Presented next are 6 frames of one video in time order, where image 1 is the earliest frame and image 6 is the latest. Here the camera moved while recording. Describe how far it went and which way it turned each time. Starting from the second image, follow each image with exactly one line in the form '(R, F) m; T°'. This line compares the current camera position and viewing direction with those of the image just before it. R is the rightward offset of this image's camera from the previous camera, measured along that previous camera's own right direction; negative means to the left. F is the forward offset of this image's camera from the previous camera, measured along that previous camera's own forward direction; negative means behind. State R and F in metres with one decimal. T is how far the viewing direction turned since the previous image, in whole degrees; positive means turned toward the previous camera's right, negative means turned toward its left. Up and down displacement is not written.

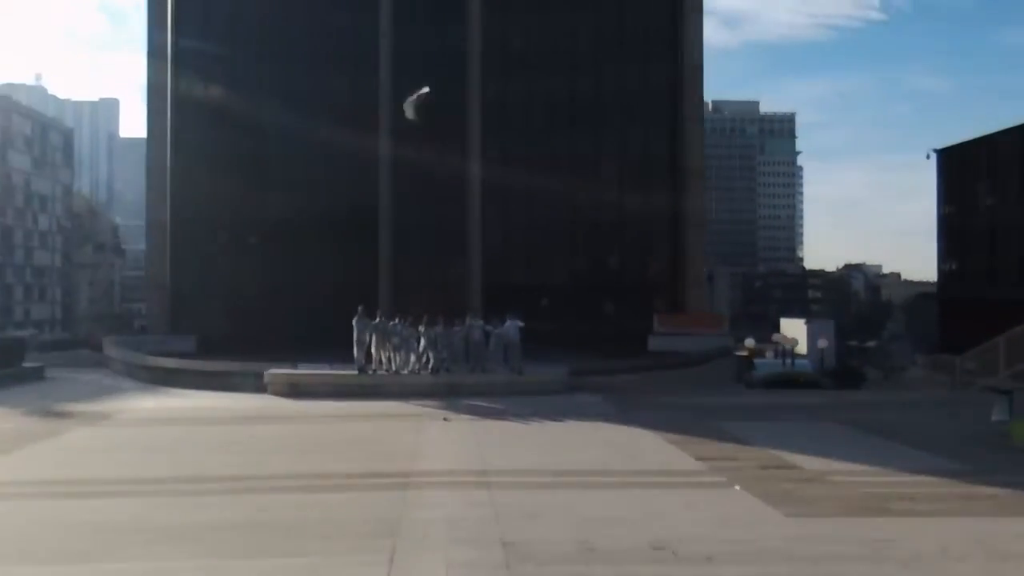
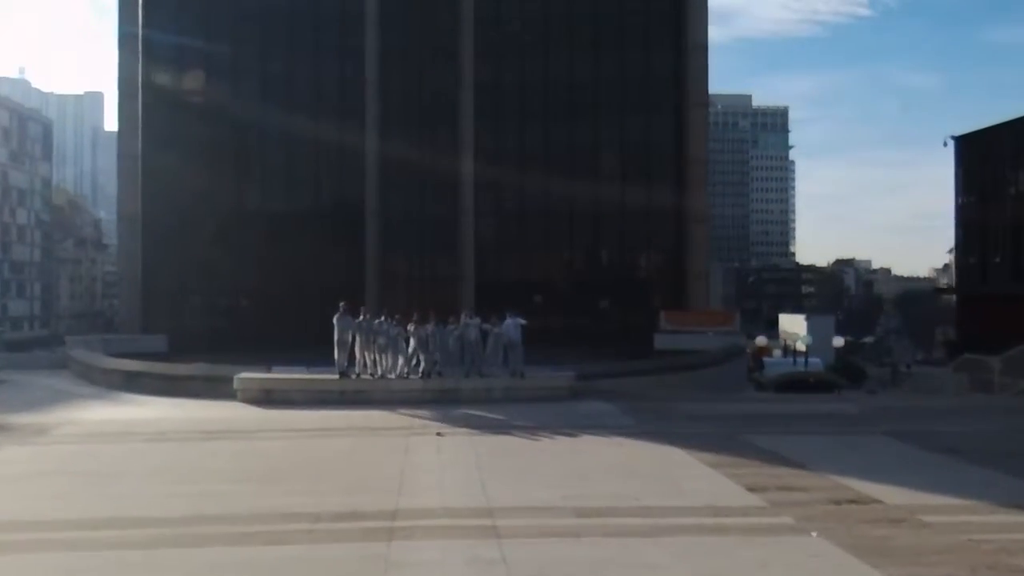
(-0.2, +2.6) m; +1°
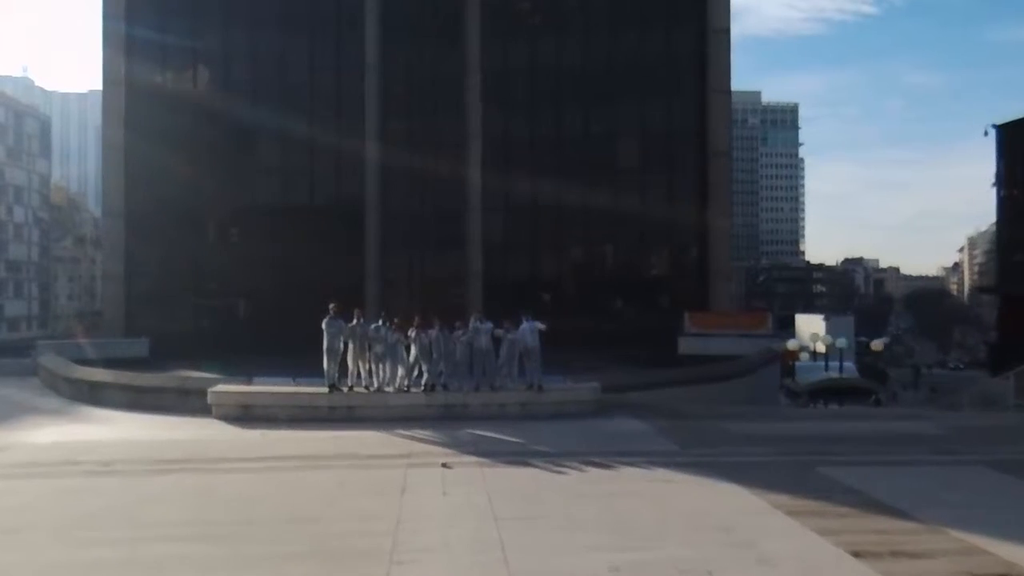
(-0.2, +2.8) m; 0°
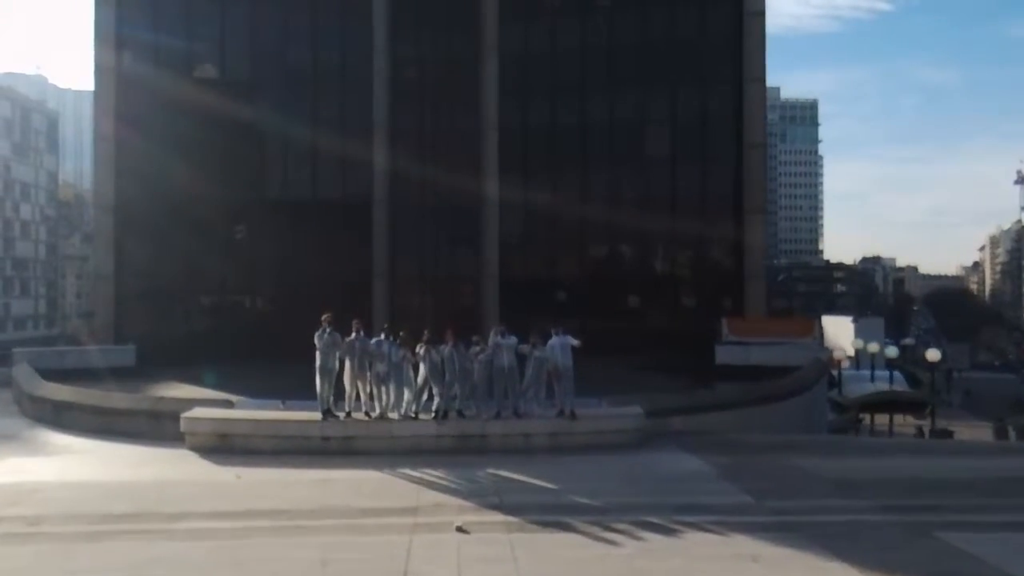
(-0.2, +2.9) m; -1°
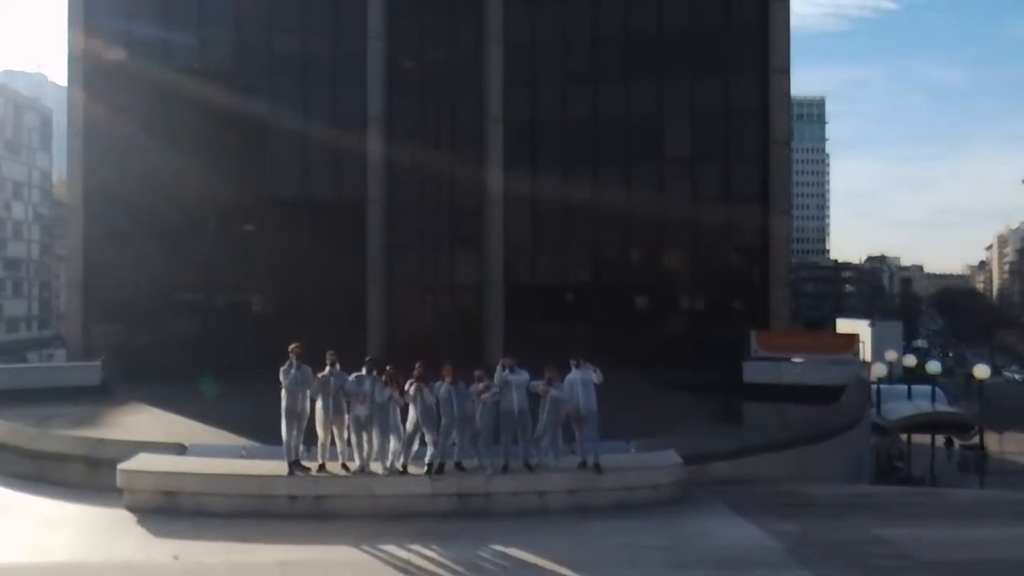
(-0.1, +2.8) m; 0°
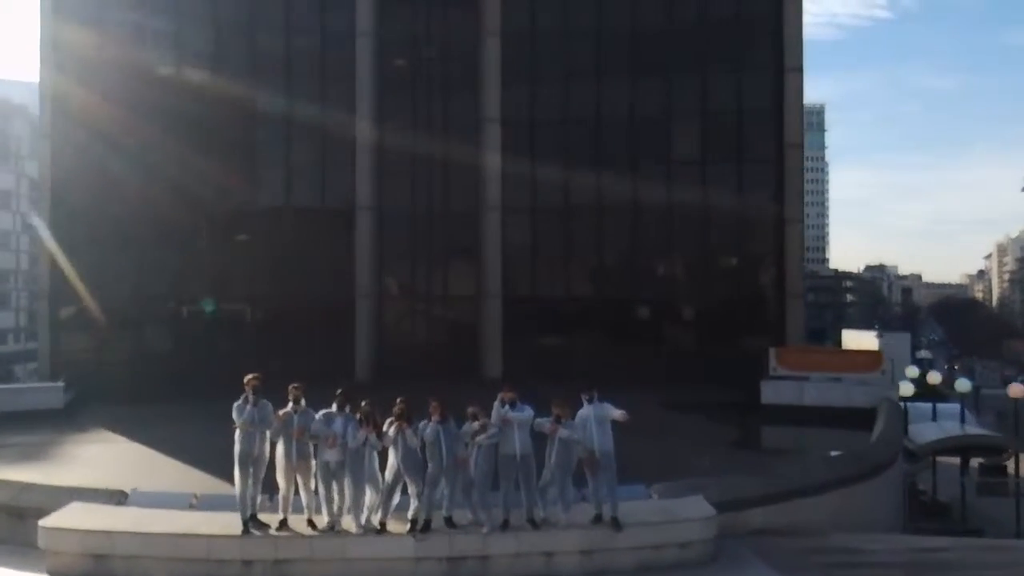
(0.0, +2.1) m; 0°
